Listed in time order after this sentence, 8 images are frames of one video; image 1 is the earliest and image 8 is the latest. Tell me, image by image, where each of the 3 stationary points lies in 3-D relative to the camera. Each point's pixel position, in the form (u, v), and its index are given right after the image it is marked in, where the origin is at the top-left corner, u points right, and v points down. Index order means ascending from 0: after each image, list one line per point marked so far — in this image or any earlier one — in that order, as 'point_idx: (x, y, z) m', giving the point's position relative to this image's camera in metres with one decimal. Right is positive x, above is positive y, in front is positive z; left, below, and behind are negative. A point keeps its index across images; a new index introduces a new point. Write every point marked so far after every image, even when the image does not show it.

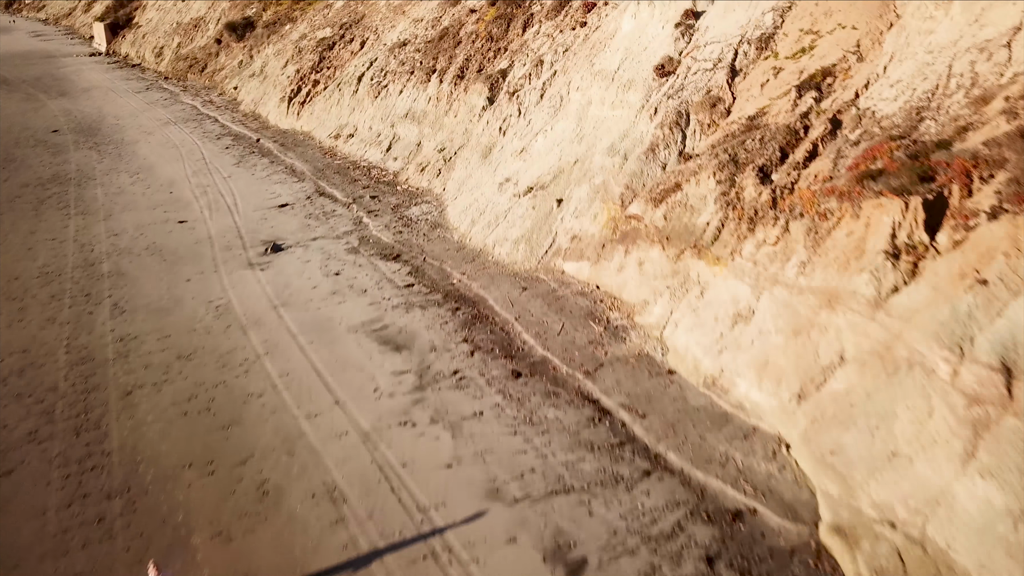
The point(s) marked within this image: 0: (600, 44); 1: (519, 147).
0: (+2.5, +7.0, +14.2) m
1: (+0.2, +4.0, +14.1) m
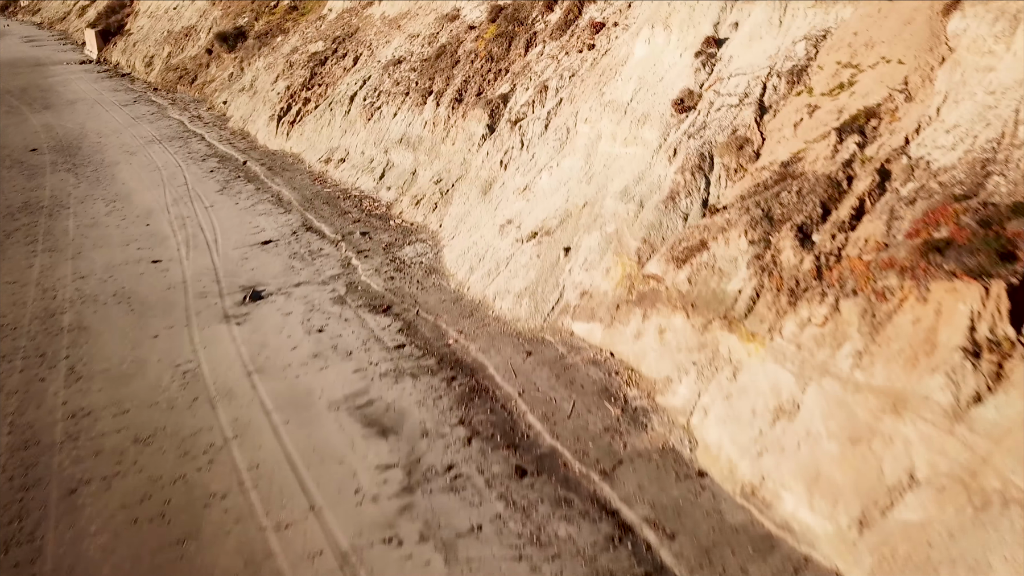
0: (+2.6, +5.7, +13.0) m
1: (+0.3, +2.7, +12.9) m
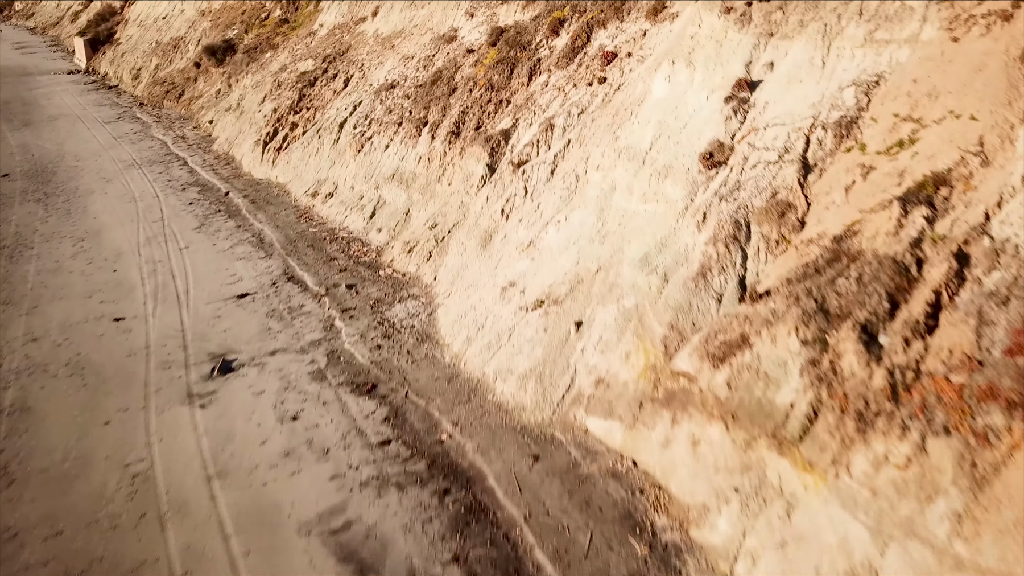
0: (+2.6, +4.2, +11.6) m
1: (+0.3, +1.1, +11.4) m
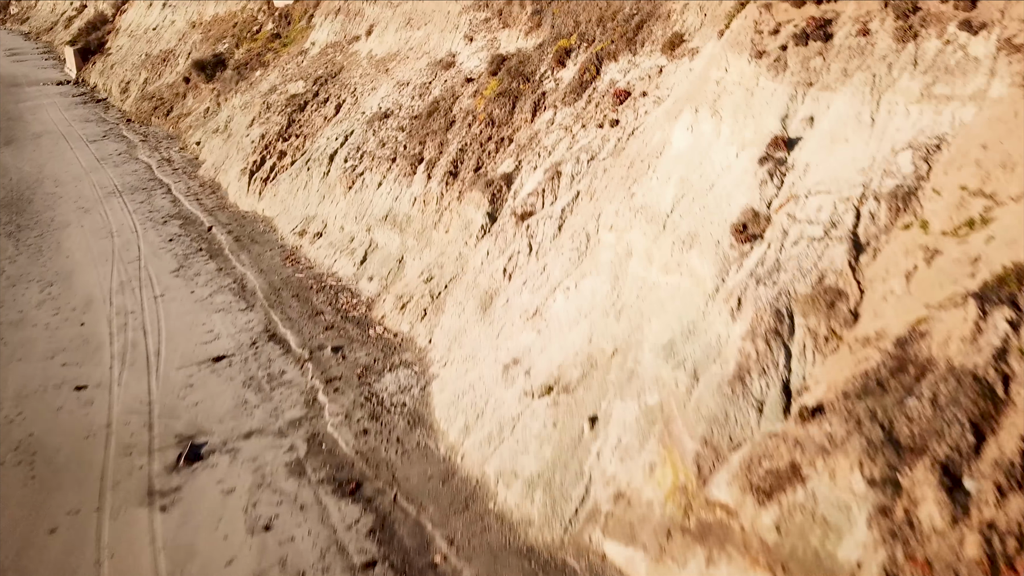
0: (+2.7, +2.7, +10.4) m
1: (+0.4, -0.4, +10.2) m
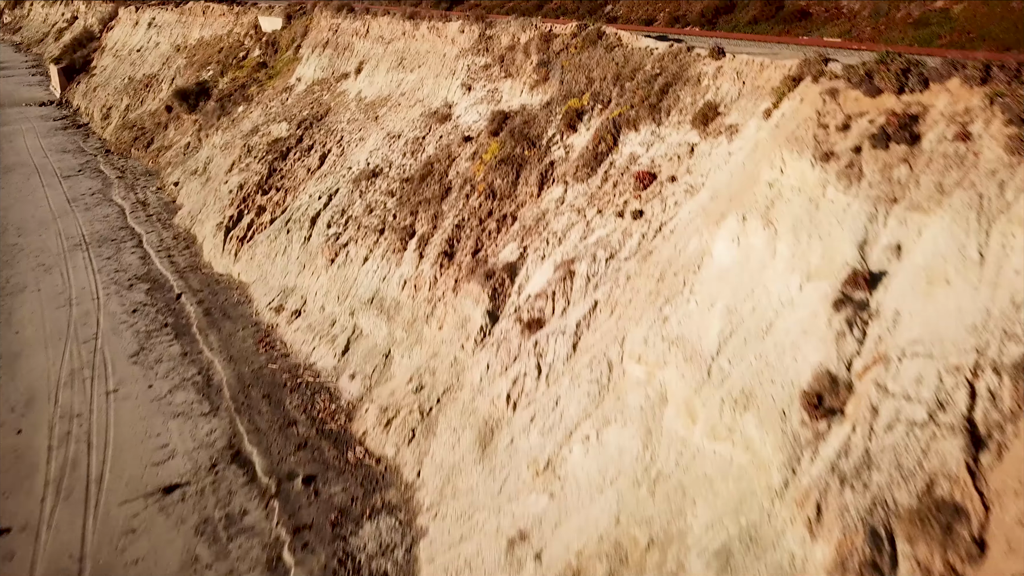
0: (+2.8, +0.2, +8.5) m
1: (+0.5, -2.8, +8.4) m
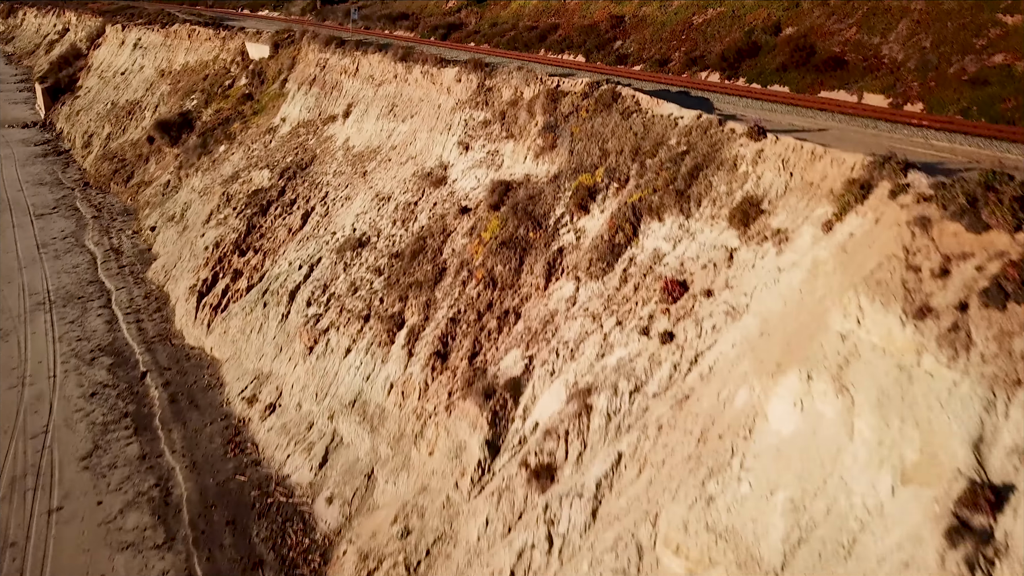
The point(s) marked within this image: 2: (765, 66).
0: (+2.9, -2.1, +6.9) m
1: (+0.6, -5.1, +6.7) m
2: (+8.1, +7.1, +15.7) m
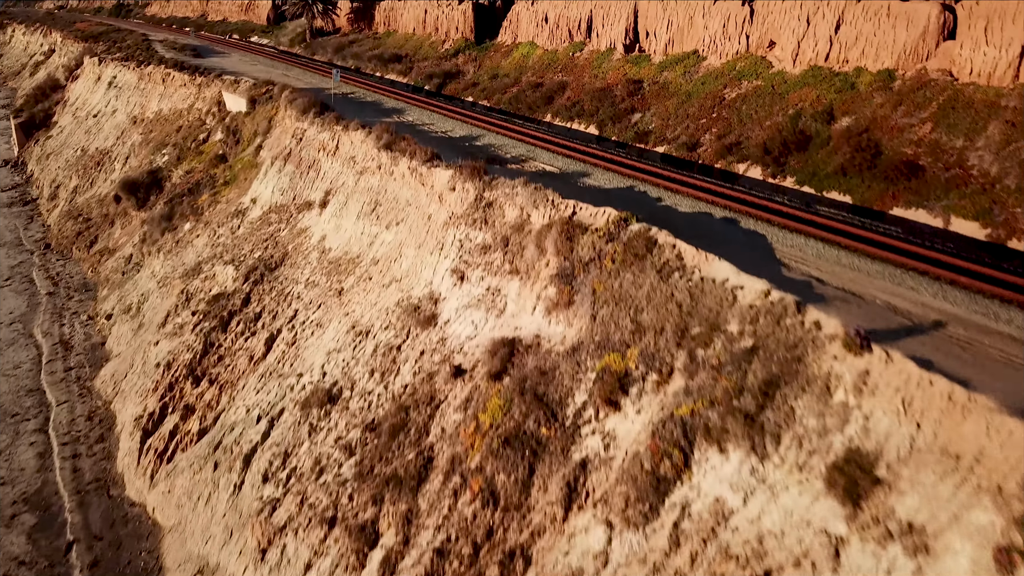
0: (+3.0, -5.8, +4.3) m
1: (+0.7, -8.8, +4.1) m
2: (+8.2, +3.3, +13.1) m
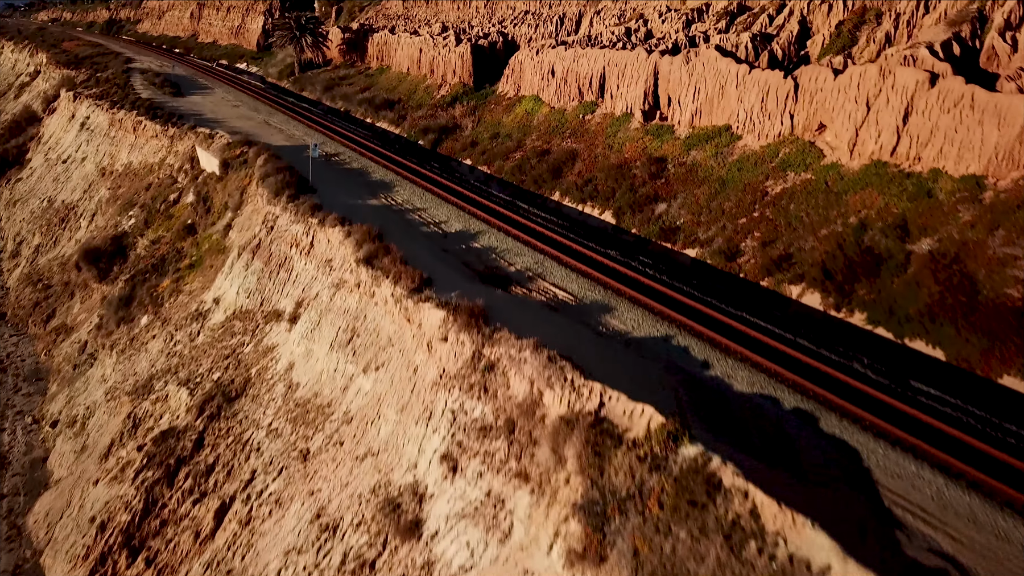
0: (+3.1, -9.3, +1.7) m
1: (+0.8, -12.3, +1.5) m
2: (+8.3, -0.3, +10.7) m
